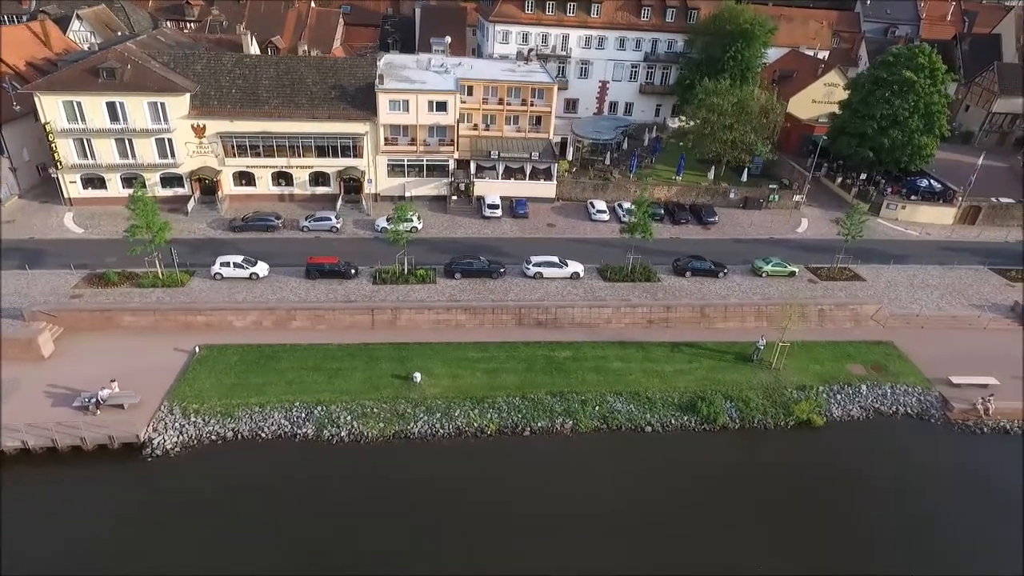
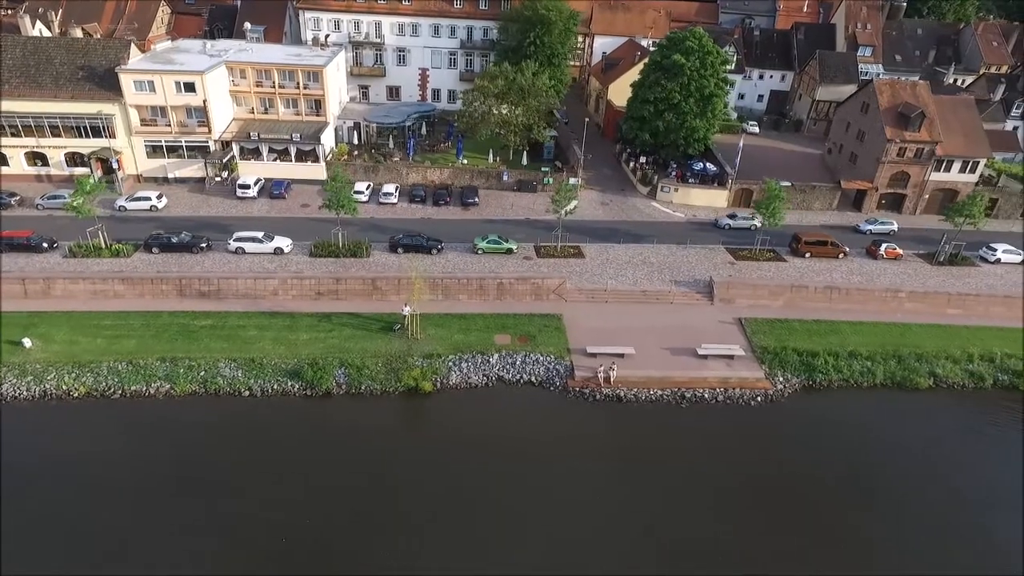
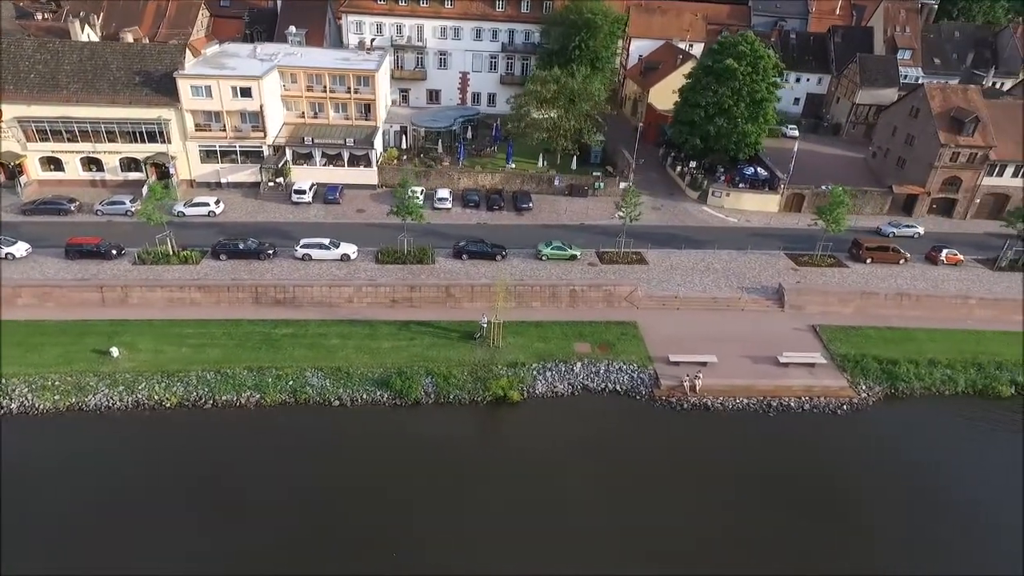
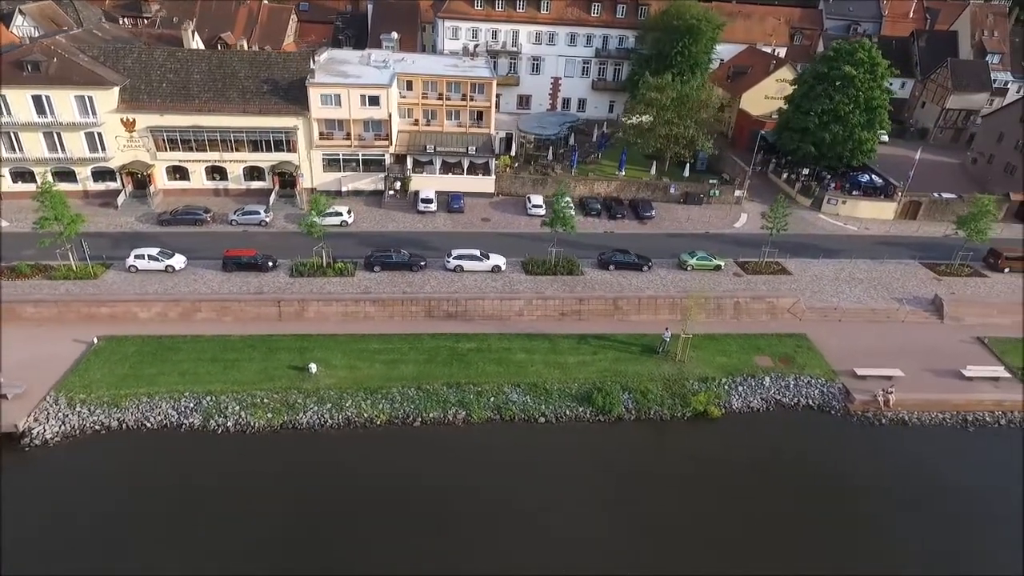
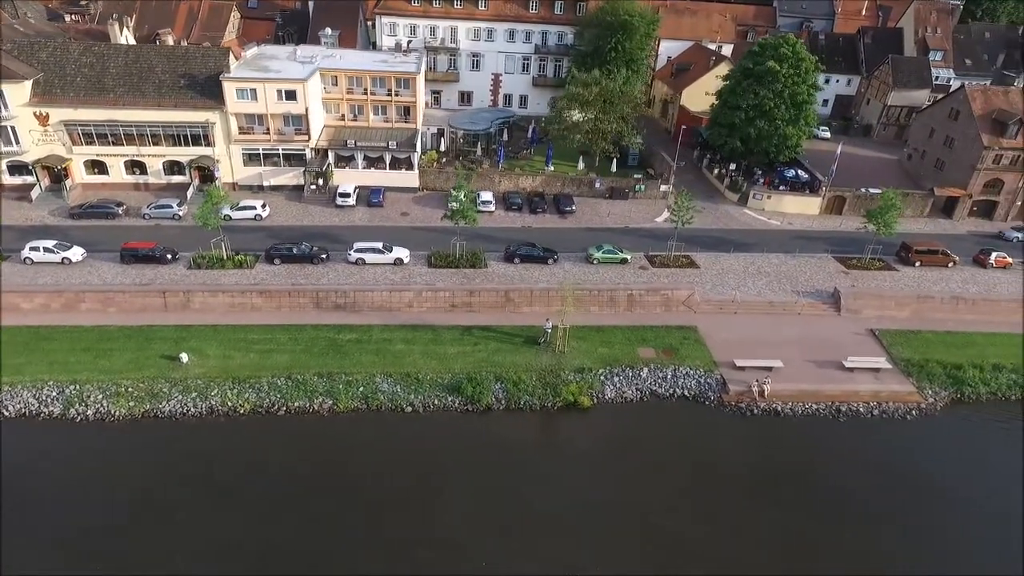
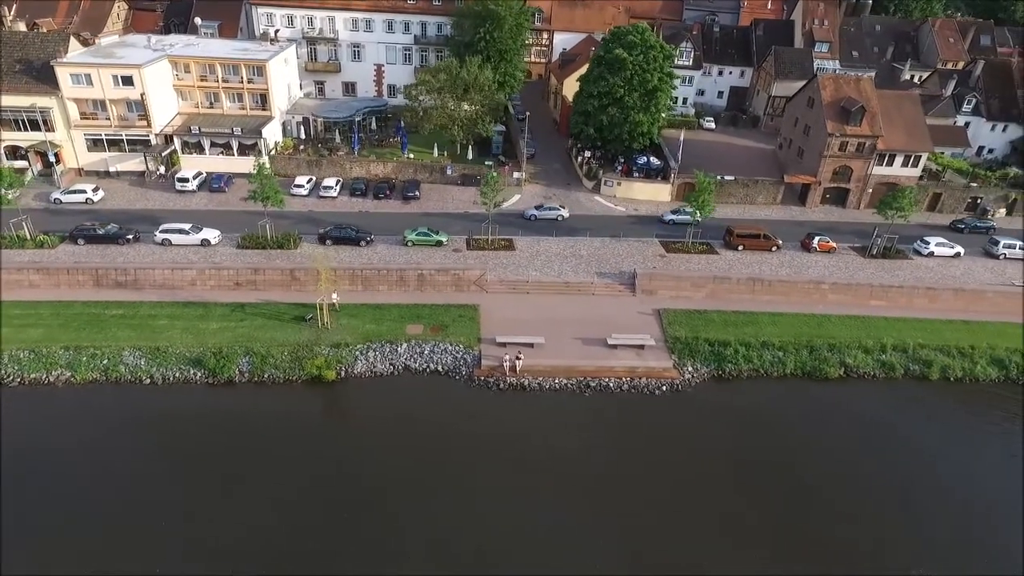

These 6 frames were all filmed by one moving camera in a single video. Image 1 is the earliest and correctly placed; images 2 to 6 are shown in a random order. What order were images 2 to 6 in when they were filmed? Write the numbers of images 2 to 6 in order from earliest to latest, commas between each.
4, 5, 3, 2, 6
